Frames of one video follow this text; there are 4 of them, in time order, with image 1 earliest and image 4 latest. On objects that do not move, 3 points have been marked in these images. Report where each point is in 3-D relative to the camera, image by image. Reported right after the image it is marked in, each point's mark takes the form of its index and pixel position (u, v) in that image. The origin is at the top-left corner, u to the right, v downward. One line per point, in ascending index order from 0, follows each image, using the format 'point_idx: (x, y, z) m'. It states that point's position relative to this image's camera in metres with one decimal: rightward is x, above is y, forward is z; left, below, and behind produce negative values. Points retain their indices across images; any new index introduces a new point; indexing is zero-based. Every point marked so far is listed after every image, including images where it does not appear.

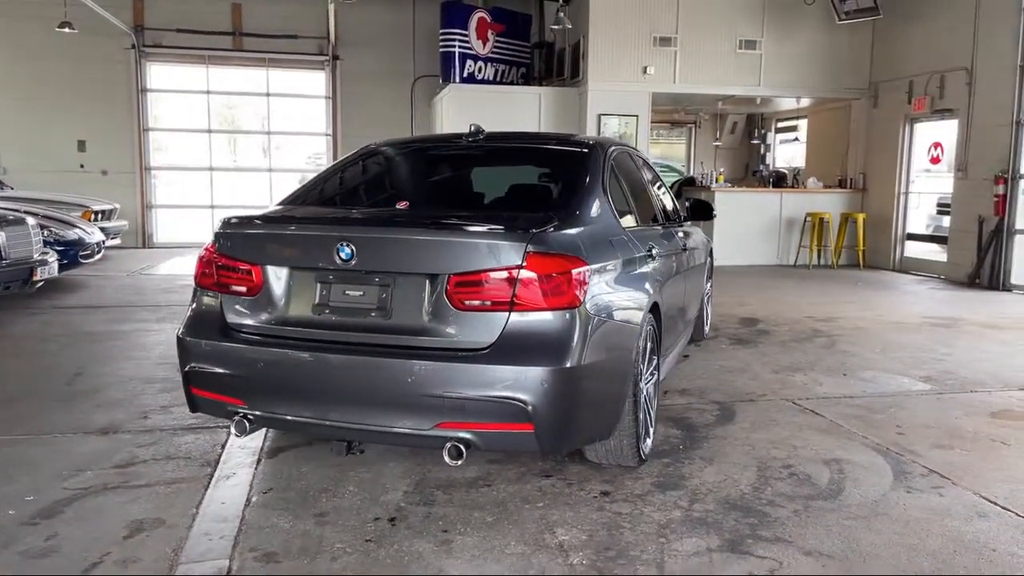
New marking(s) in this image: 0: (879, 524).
0: (+1.3, -0.8, +2.8) m
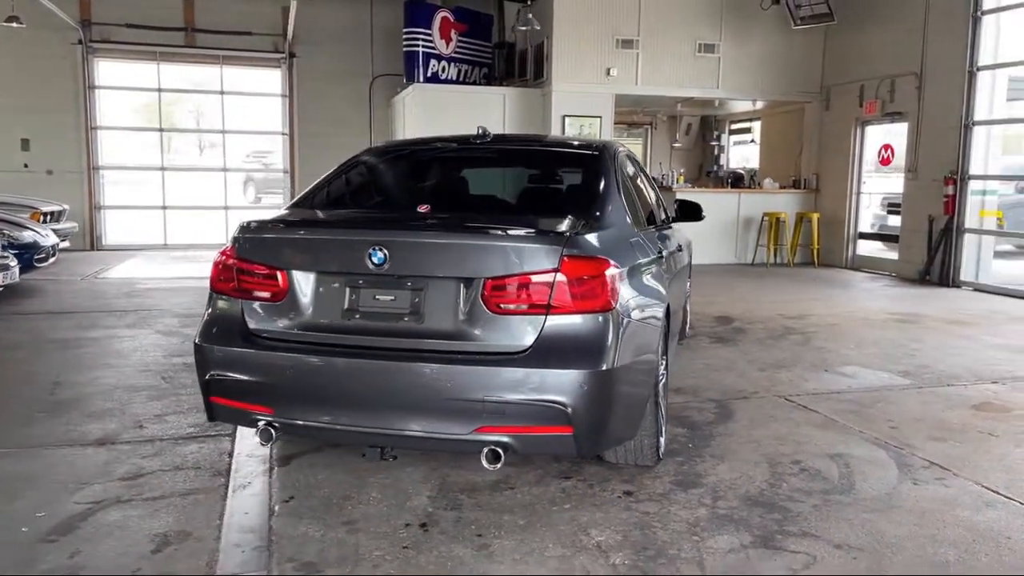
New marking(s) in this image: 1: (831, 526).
0: (+1.4, -0.8, +2.9) m
1: (+1.1, -0.8, +2.8) m
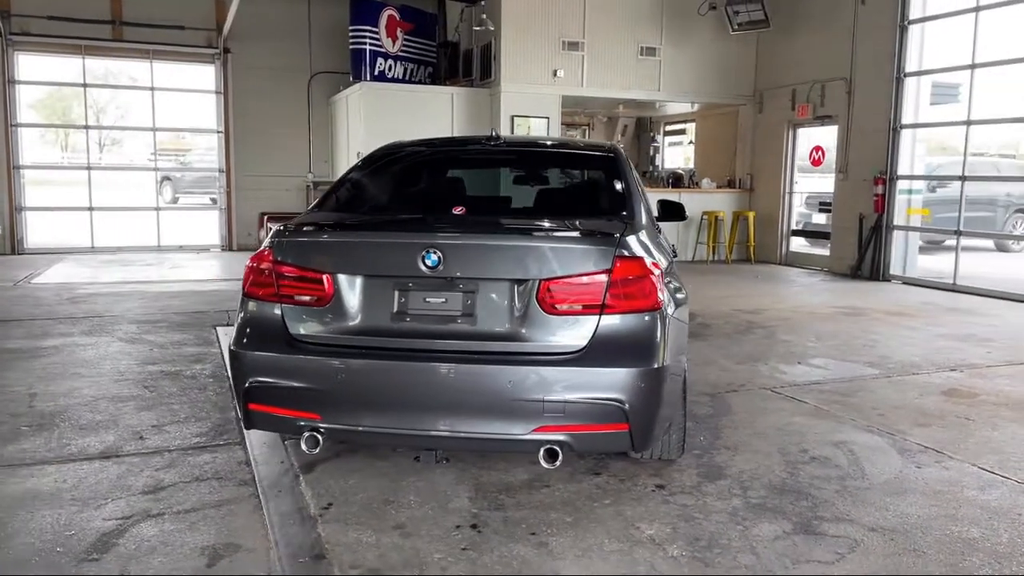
0: (+1.5, -0.8, +3.1) m
1: (+1.3, -0.8, +3.0) m
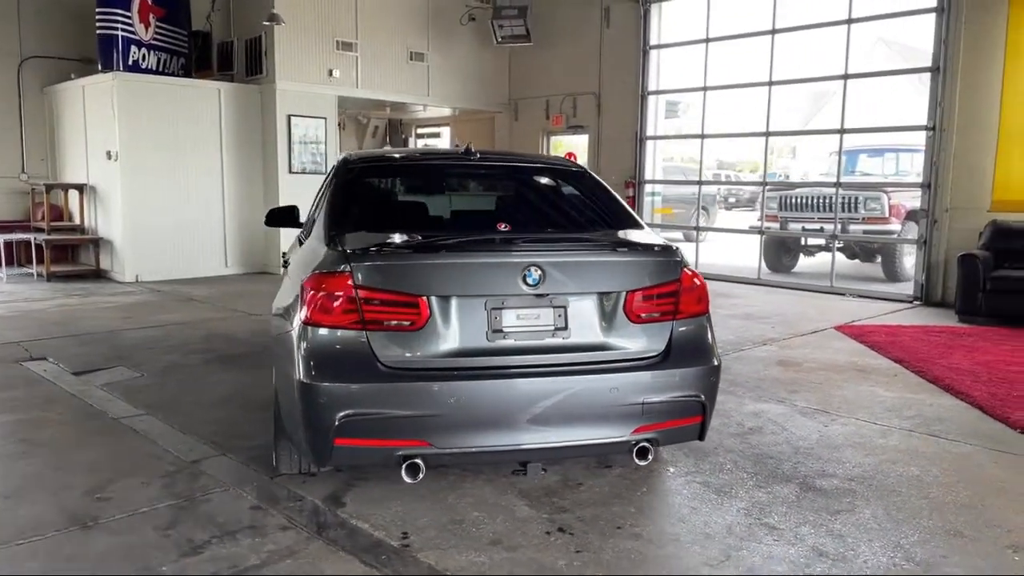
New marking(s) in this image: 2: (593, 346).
0: (+1.6, -0.8, +3.8) m
1: (+1.4, -0.8, +3.6) m
2: (+0.3, -0.2, +2.8) m
